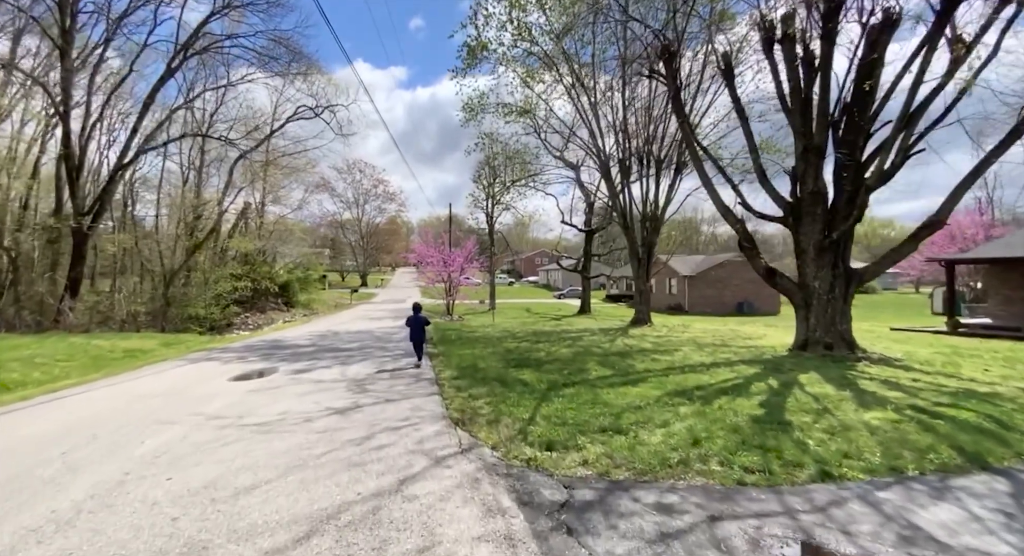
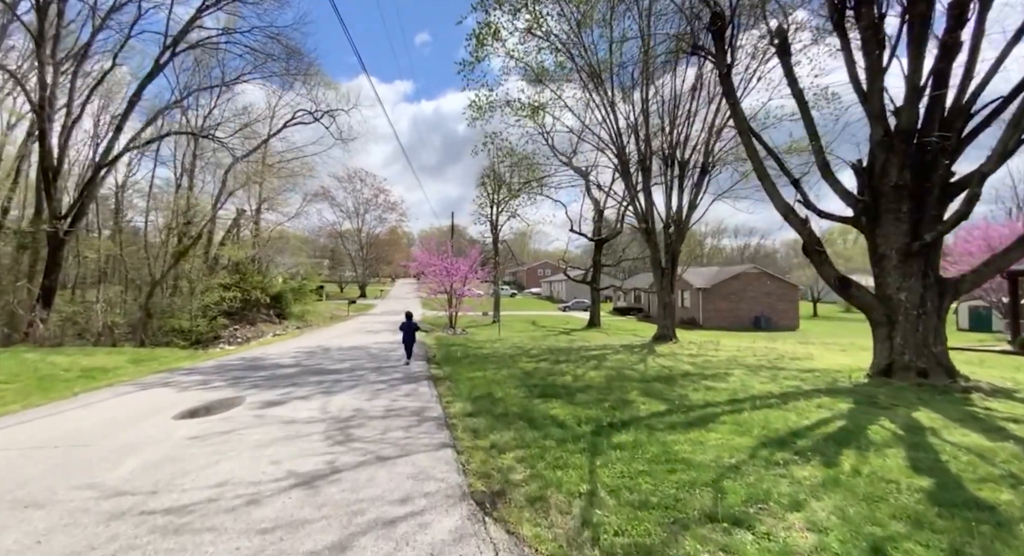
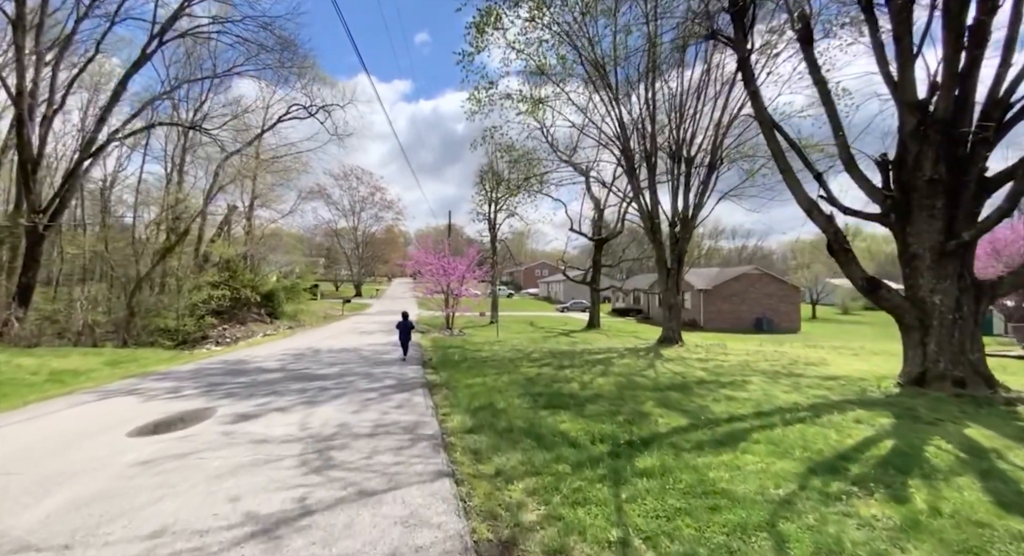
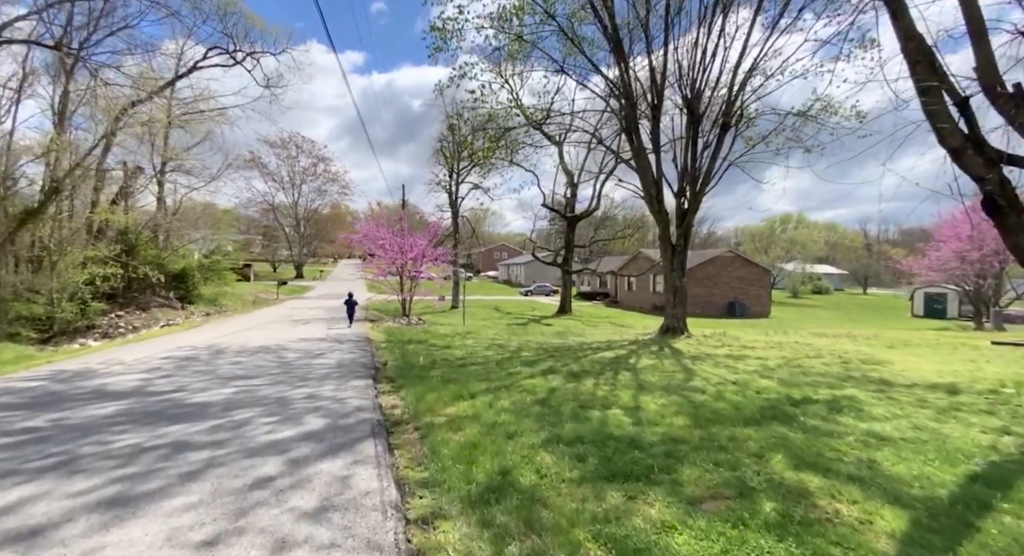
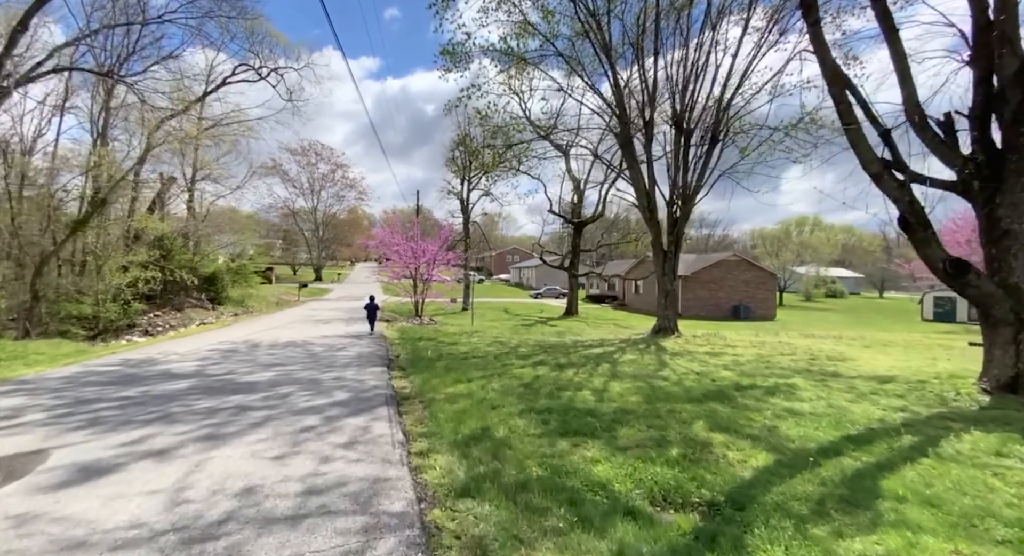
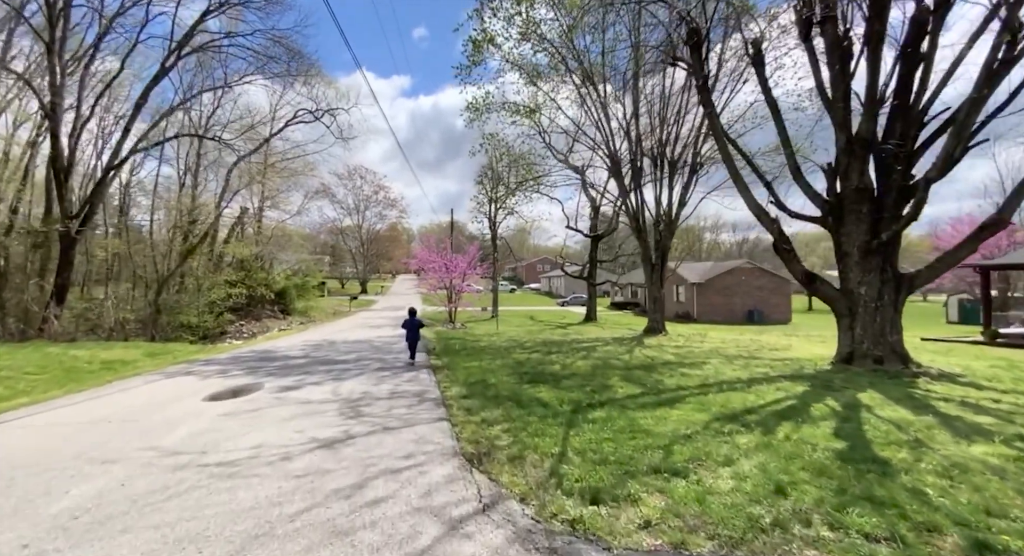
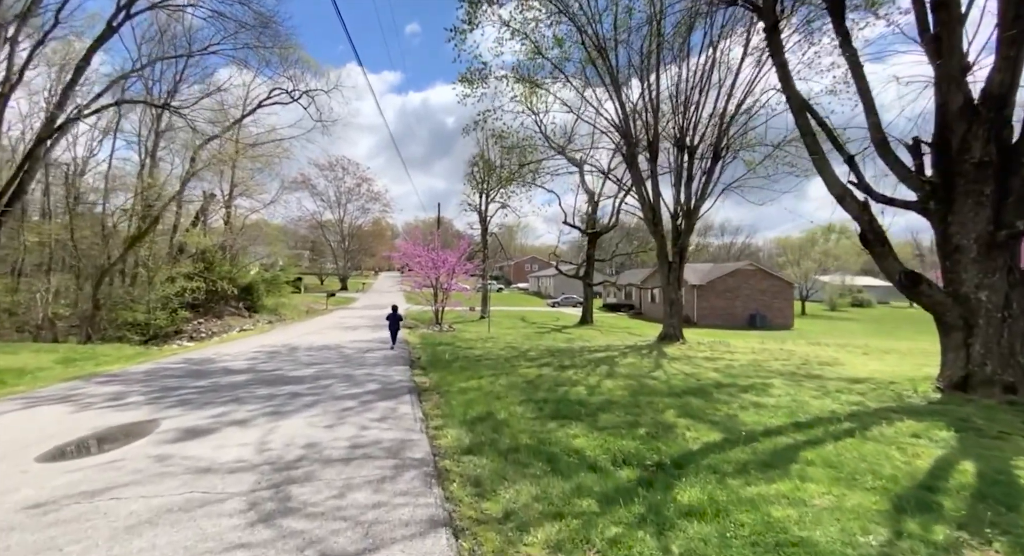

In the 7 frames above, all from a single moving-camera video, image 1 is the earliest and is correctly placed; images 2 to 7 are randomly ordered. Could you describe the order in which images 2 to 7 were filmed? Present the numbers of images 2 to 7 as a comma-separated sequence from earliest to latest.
6, 2, 3, 7, 5, 4
